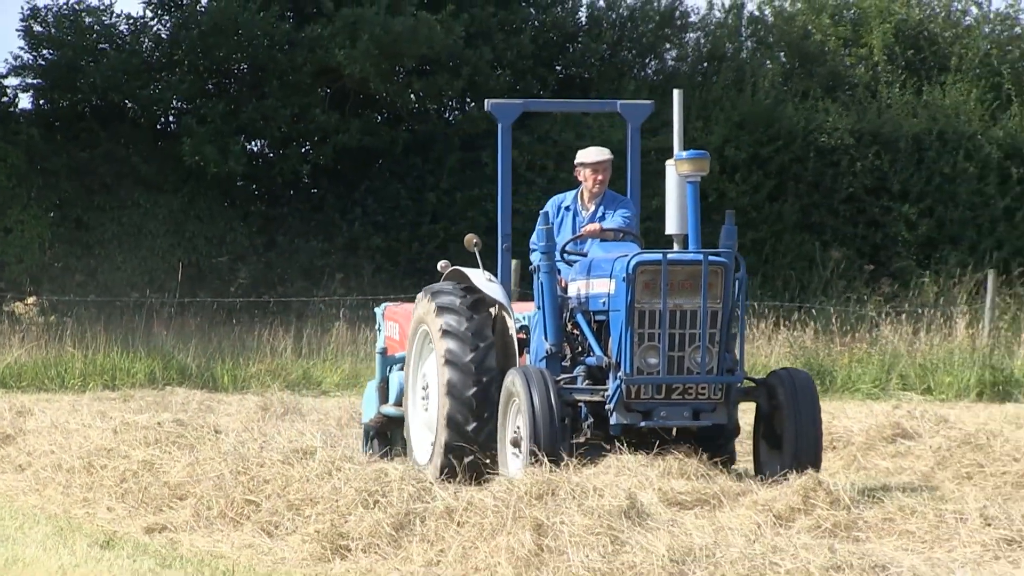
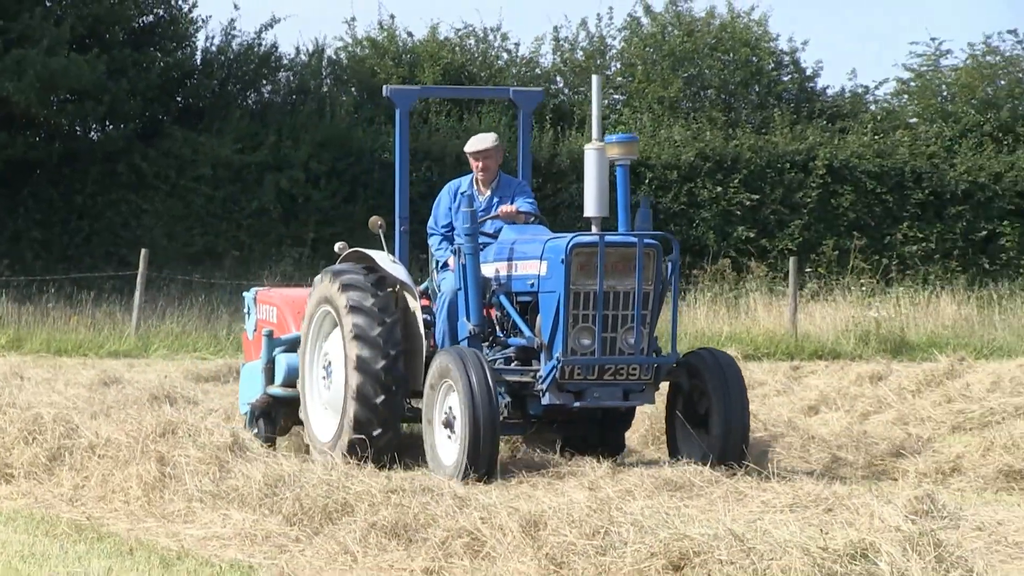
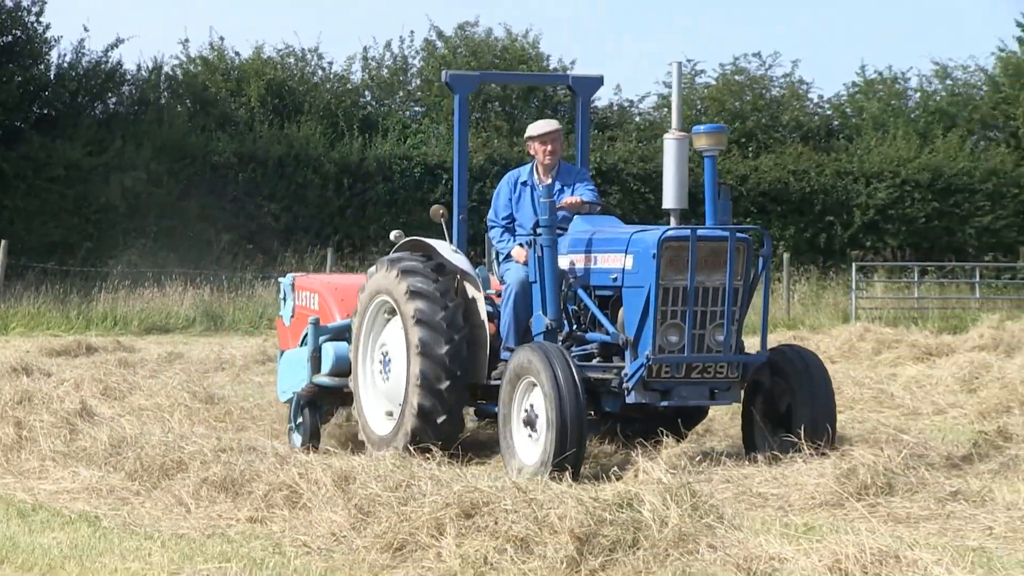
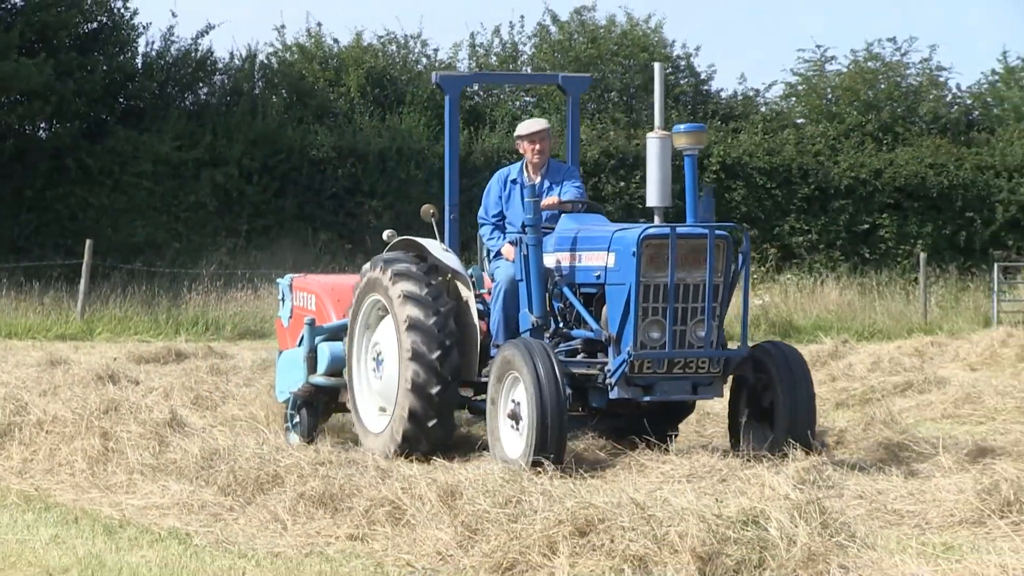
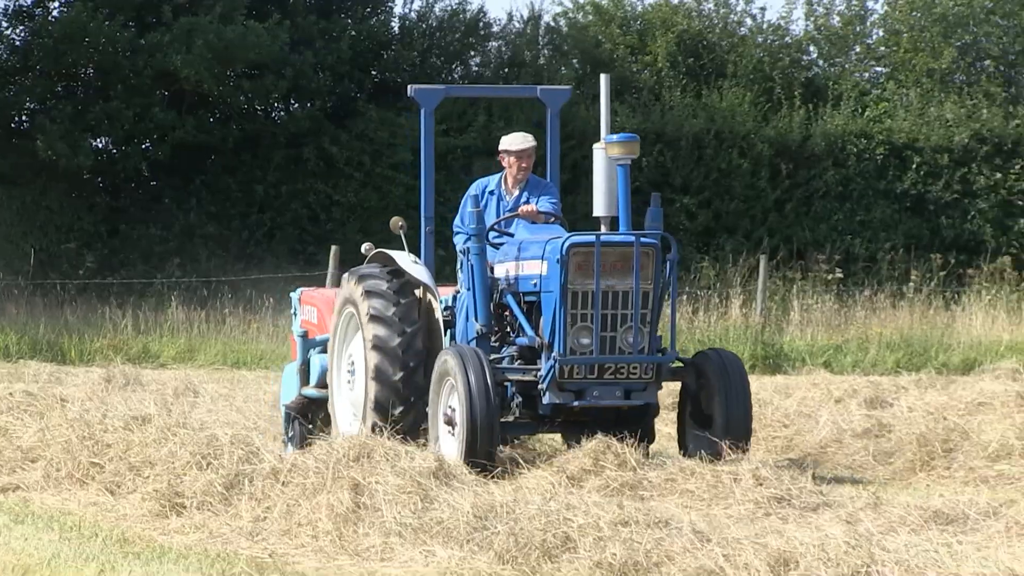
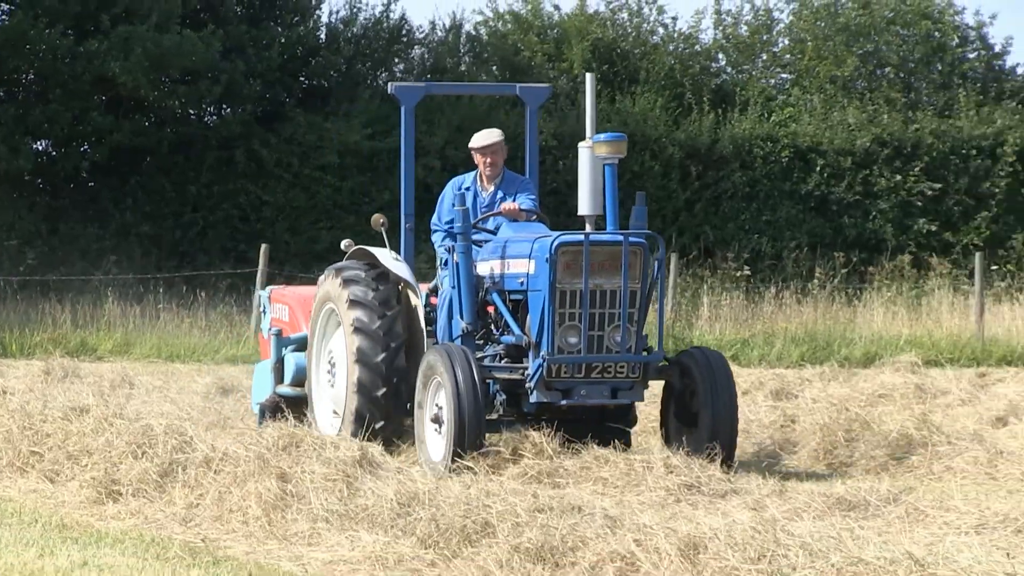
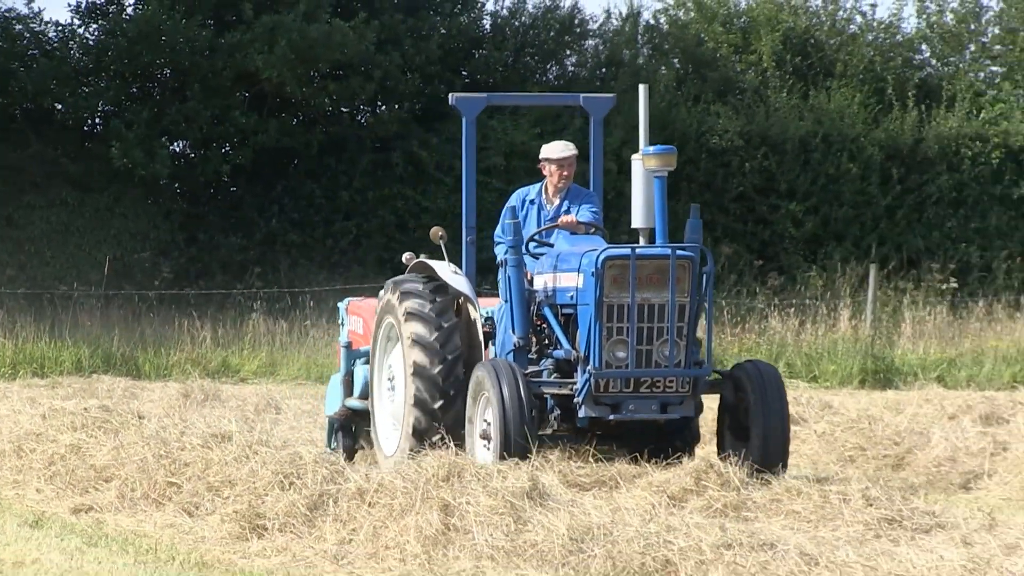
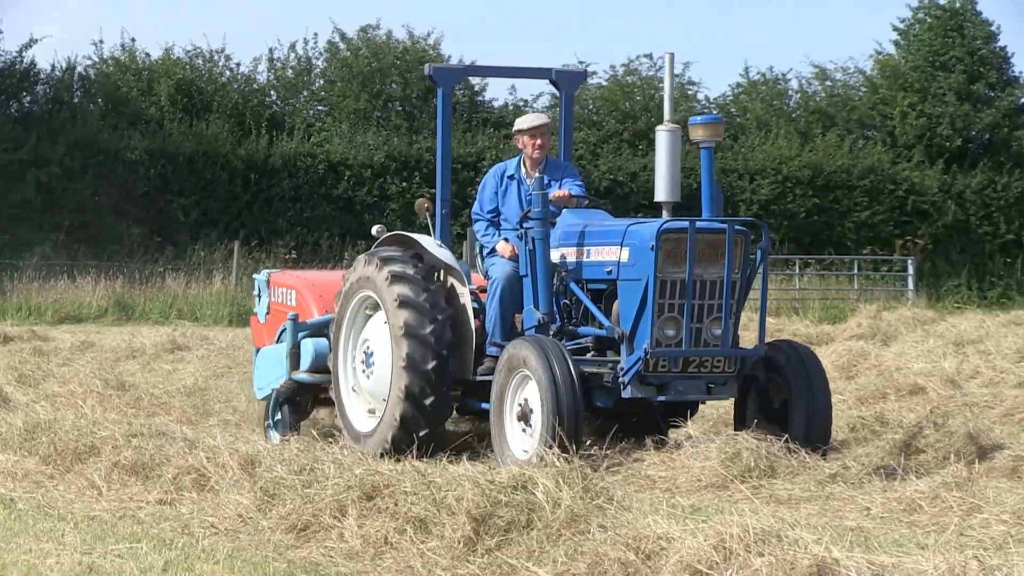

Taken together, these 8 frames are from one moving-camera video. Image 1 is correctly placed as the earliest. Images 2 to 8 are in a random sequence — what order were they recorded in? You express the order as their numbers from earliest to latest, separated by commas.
7, 5, 6, 2, 4, 3, 8
